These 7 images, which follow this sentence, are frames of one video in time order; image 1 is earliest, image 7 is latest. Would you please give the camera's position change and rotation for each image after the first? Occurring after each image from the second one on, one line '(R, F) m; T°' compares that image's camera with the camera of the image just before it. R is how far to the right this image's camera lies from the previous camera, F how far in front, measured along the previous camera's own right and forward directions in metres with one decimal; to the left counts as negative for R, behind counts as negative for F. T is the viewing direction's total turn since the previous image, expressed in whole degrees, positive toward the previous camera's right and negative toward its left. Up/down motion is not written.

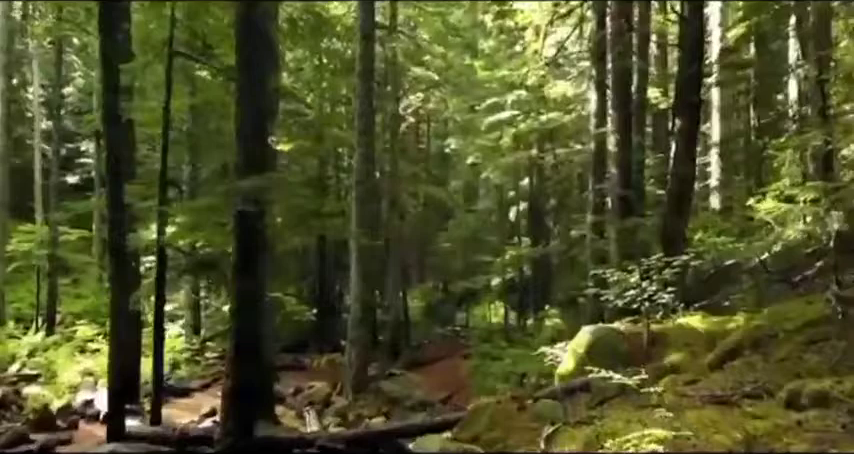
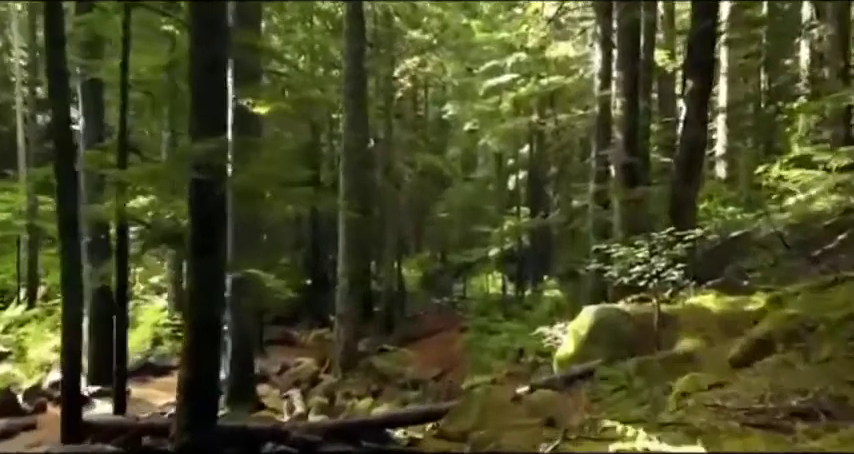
(+0.1, +0.6) m; 0°
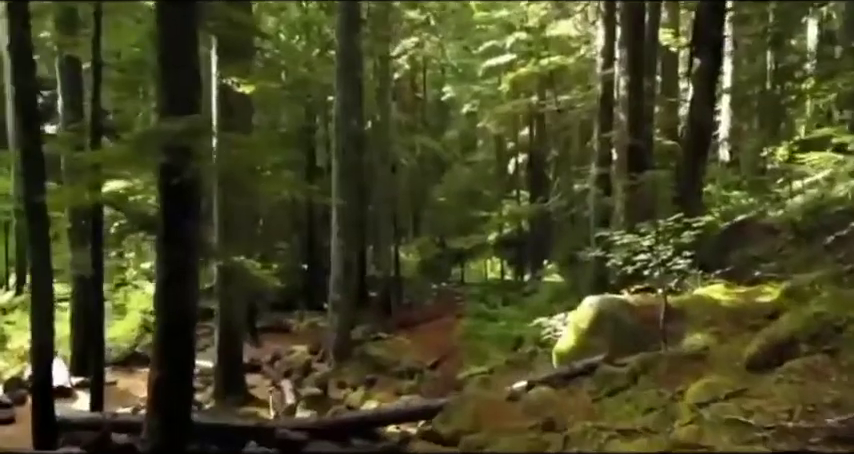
(+0.1, +0.3) m; 0°
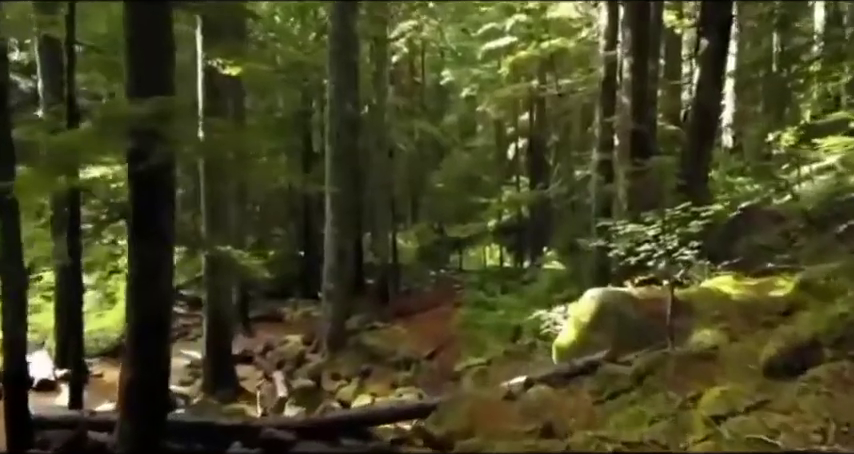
(+0.1, +0.3) m; 0°
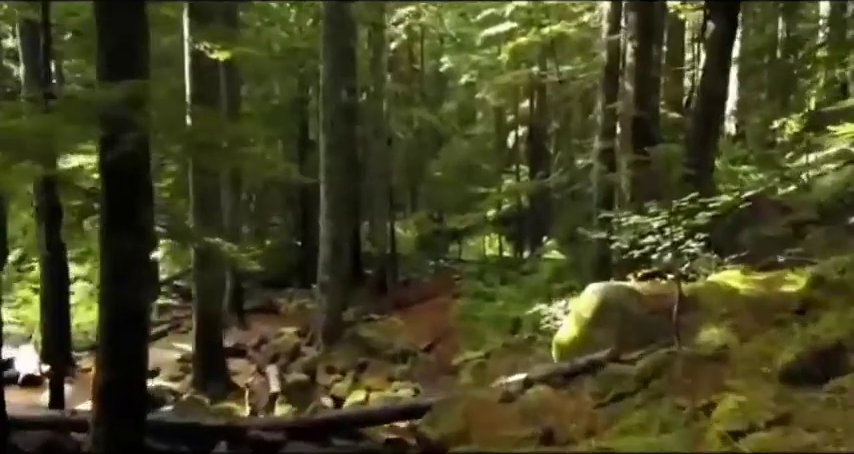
(0.0, +0.2) m; 0°
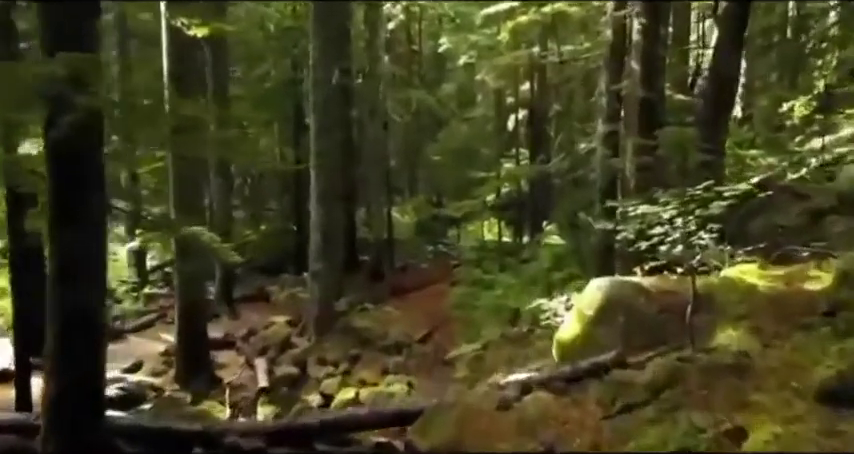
(+0.1, +0.4) m; 0°
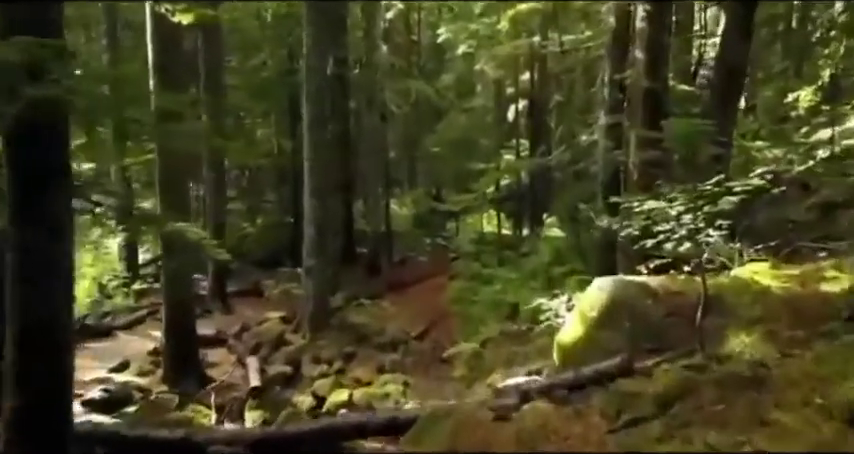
(0.0, +0.3) m; 0°
